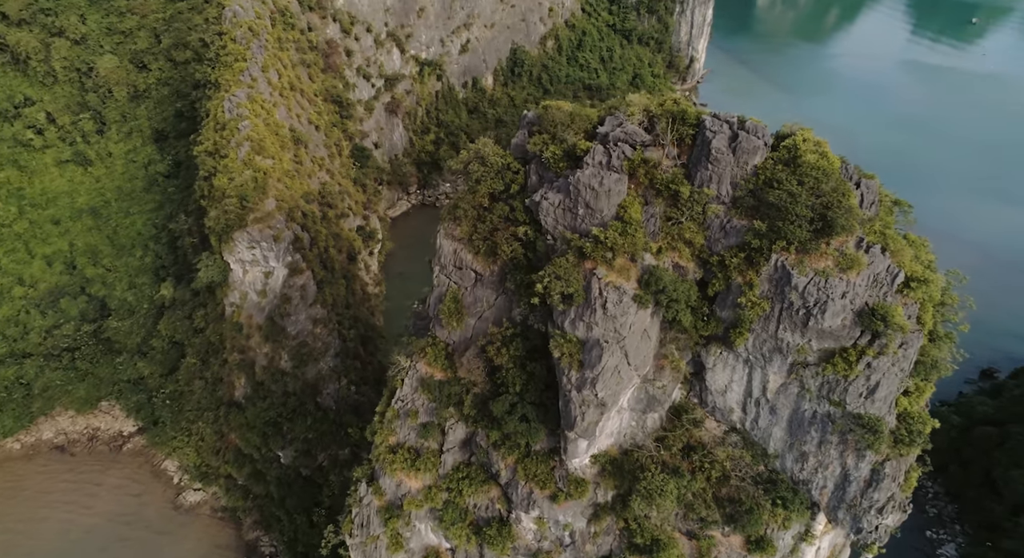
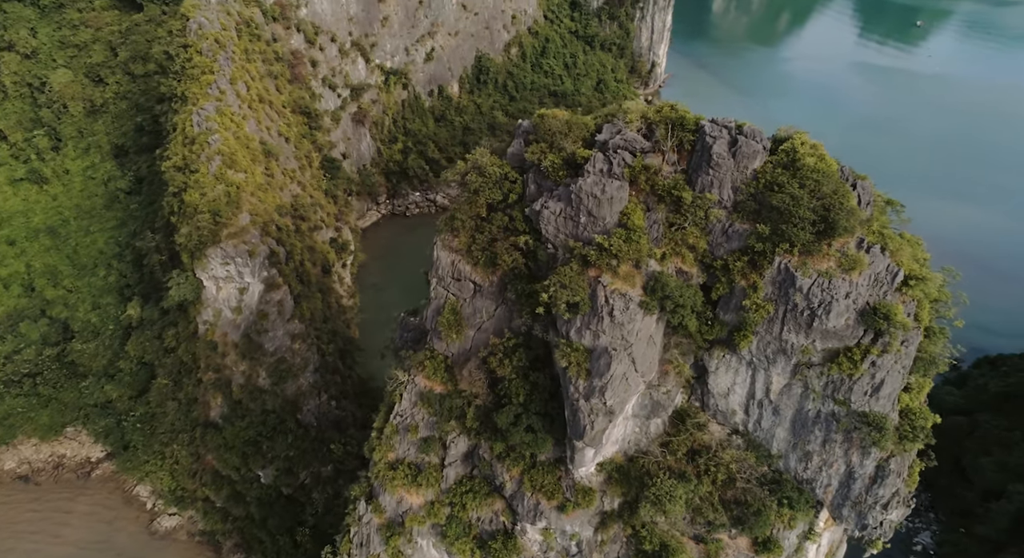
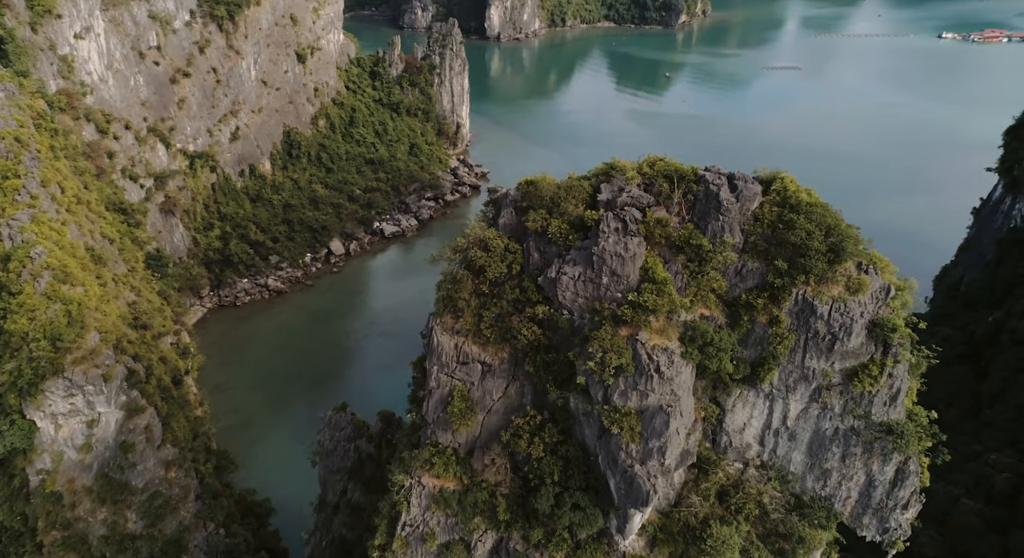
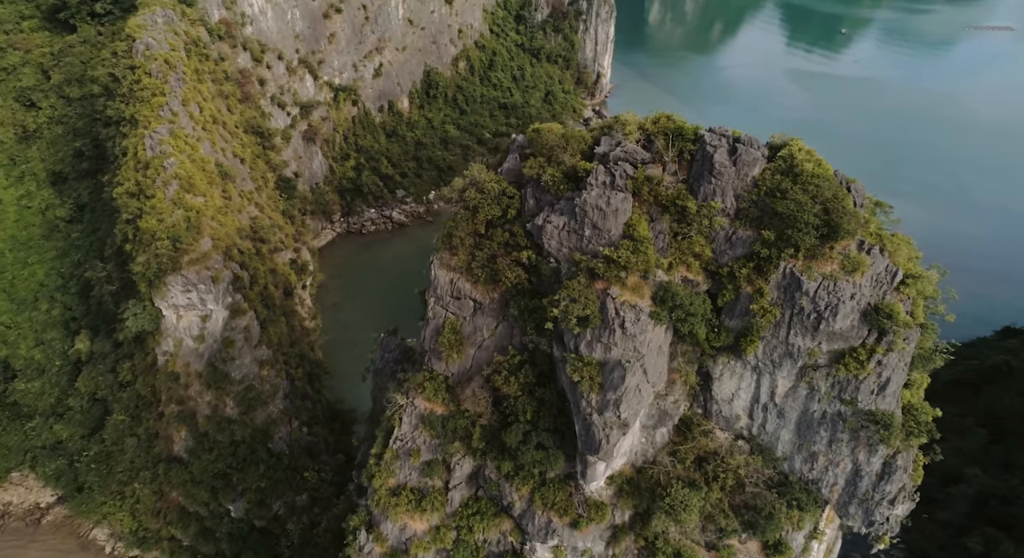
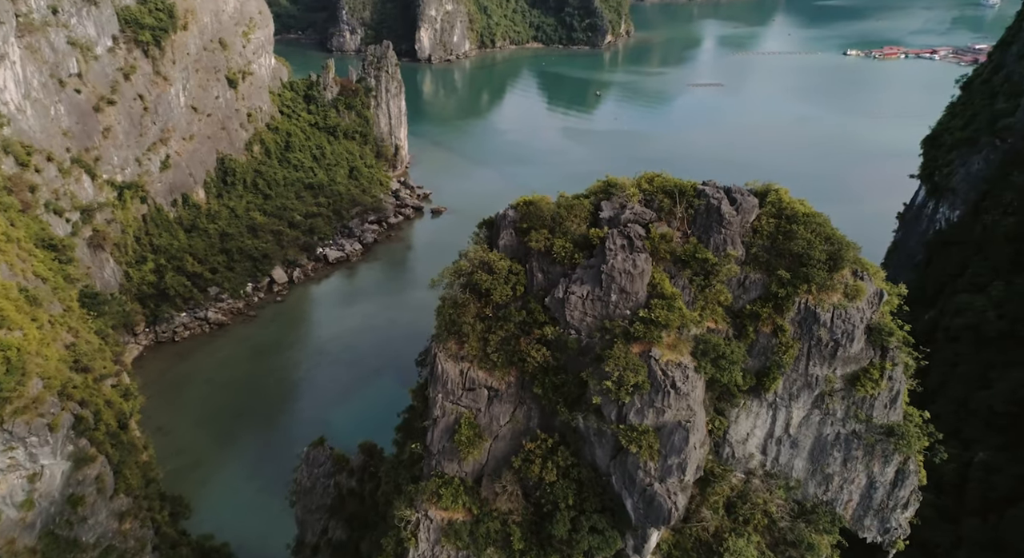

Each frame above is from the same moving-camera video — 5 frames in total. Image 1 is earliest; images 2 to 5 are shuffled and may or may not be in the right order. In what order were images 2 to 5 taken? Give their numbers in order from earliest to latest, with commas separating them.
2, 4, 3, 5
